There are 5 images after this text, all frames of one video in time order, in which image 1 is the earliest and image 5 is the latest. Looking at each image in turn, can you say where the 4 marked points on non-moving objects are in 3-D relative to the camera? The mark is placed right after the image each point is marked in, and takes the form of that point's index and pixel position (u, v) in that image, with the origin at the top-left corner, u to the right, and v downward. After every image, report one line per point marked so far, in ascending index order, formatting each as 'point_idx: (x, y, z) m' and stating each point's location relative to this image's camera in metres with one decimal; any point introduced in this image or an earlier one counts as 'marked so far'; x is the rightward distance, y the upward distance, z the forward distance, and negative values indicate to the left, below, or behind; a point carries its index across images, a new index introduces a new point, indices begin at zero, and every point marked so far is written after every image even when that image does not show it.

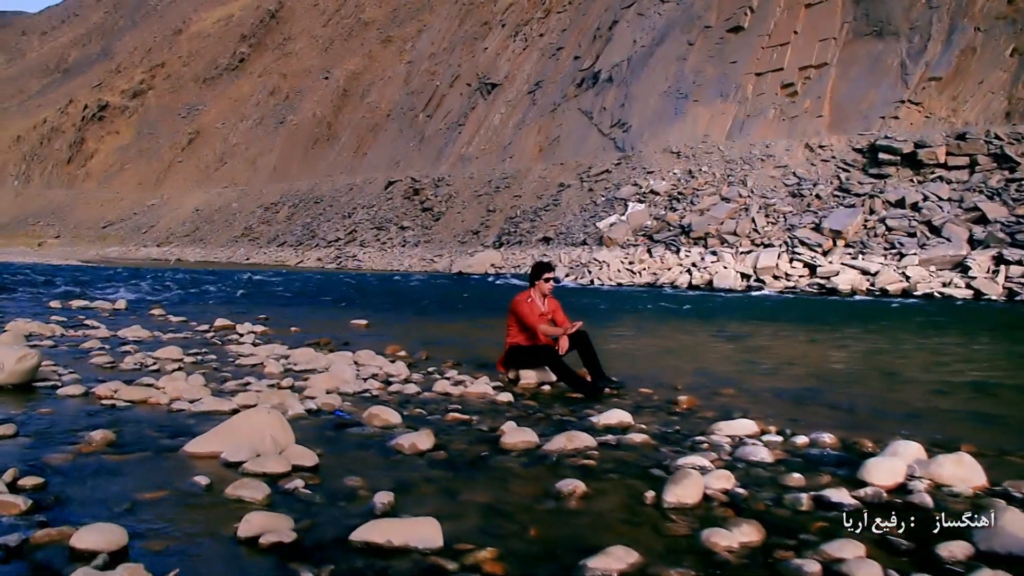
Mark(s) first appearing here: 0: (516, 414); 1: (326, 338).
0: (0.0, -0.5, +4.5) m
1: (-1.5, -0.4, +8.7) m
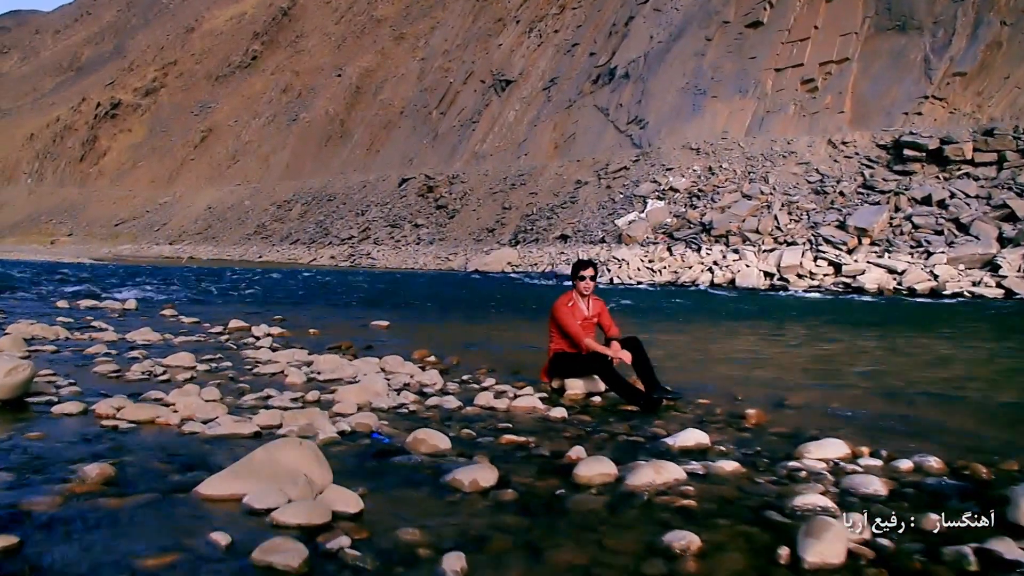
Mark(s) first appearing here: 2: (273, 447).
0: (+0.2, -0.5, +4.0) m
1: (-1.3, -0.4, +8.2) m
2: (-0.6, -0.4, +2.8) m
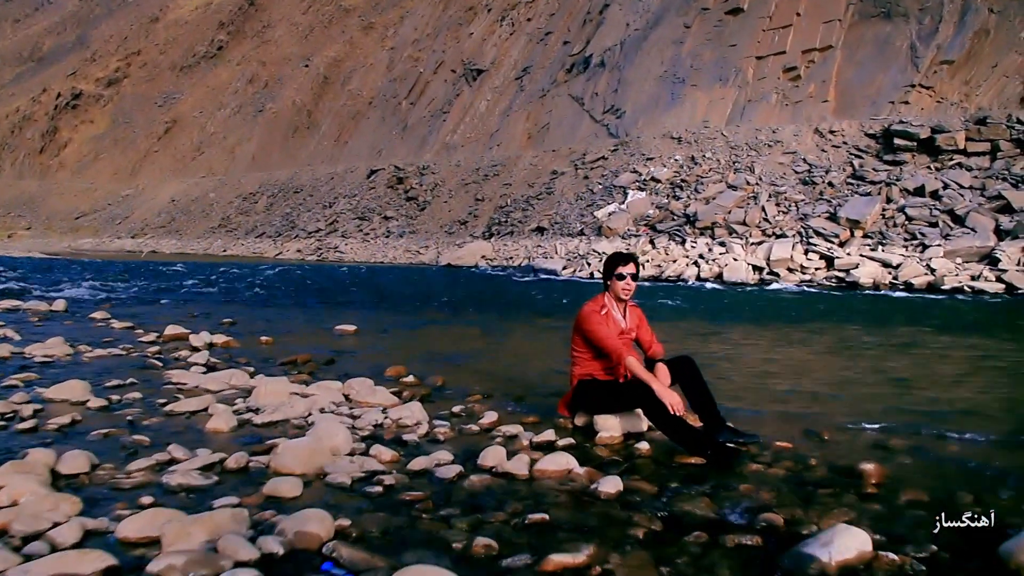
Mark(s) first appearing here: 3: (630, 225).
0: (+0.3, -0.6, +2.5) m
1: (-1.3, -0.4, +6.7) m
2: (-0.5, -0.4, +1.3) m
3: (+2.2, +1.1, +19.2) m
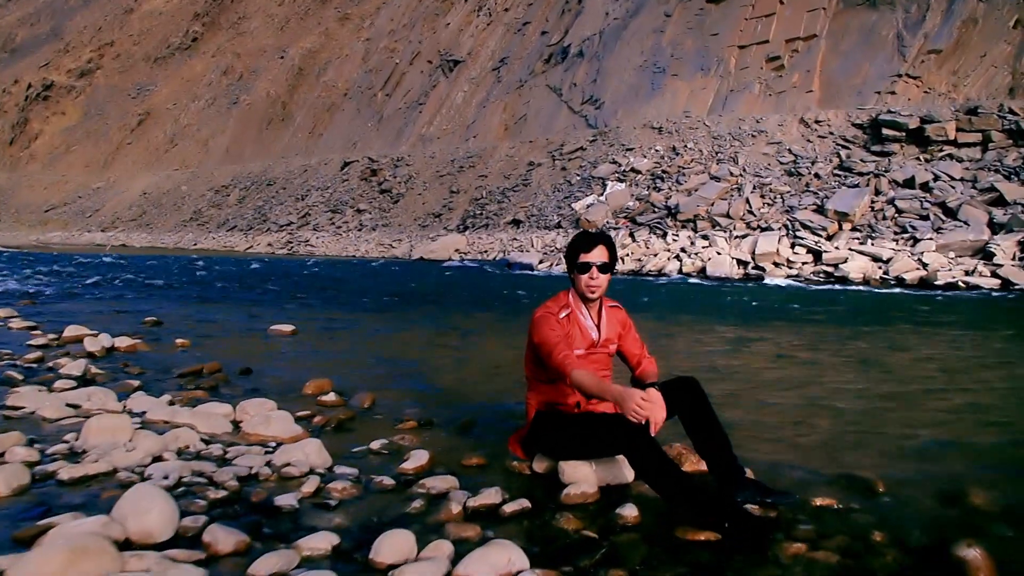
0: (+0.2, -0.6, +1.3) m
1: (-1.5, -0.4, +5.4) m
2: (-0.6, -0.4, +0.1) m
3: (+1.7, +1.2, +18.0) m
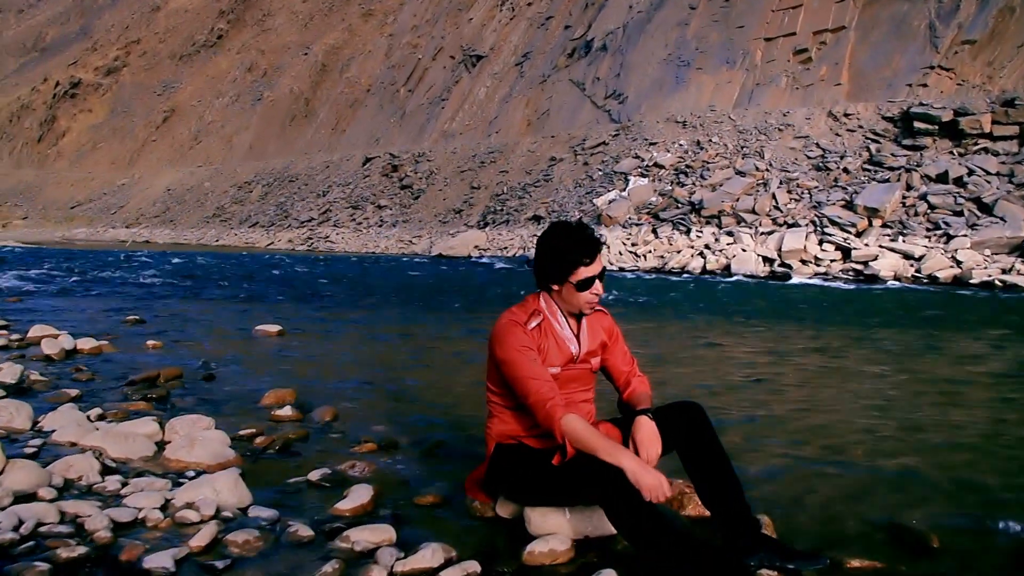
0: (0.0, -0.6, +0.7) m
1: (-1.6, -0.4, +4.8) m
2: (-0.8, -0.4, -0.5) m
3: (+2.0, +1.3, +17.4) m
